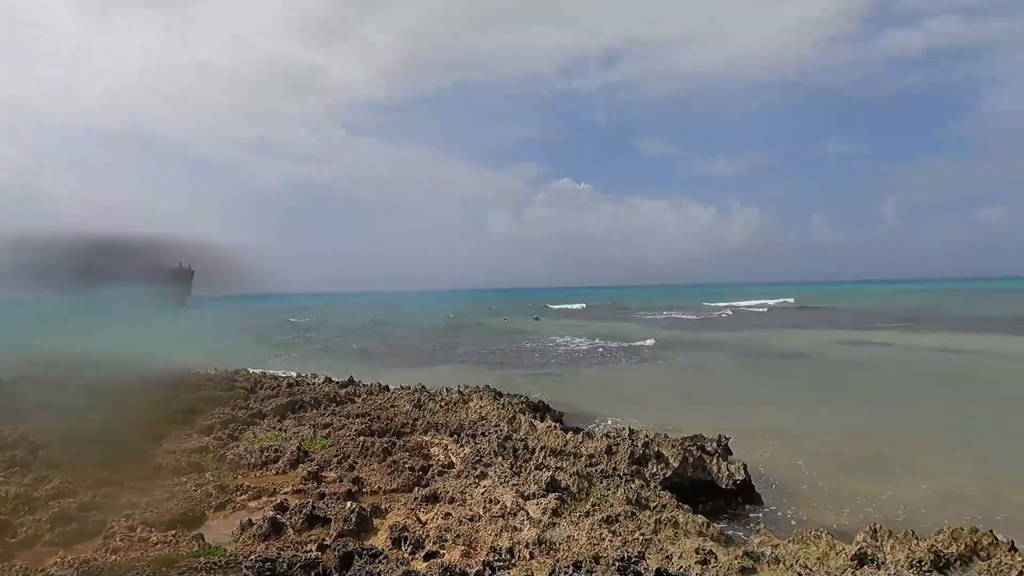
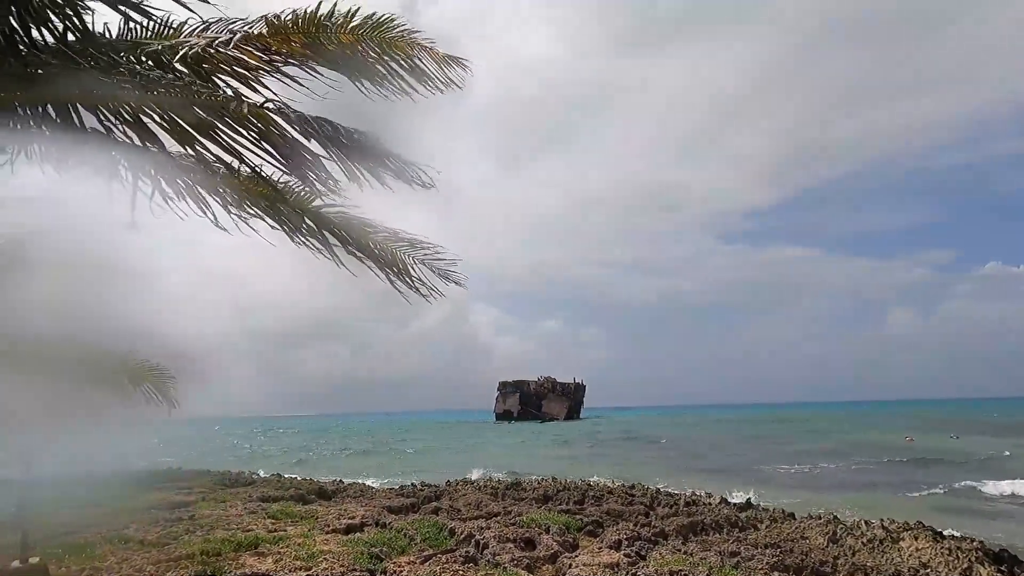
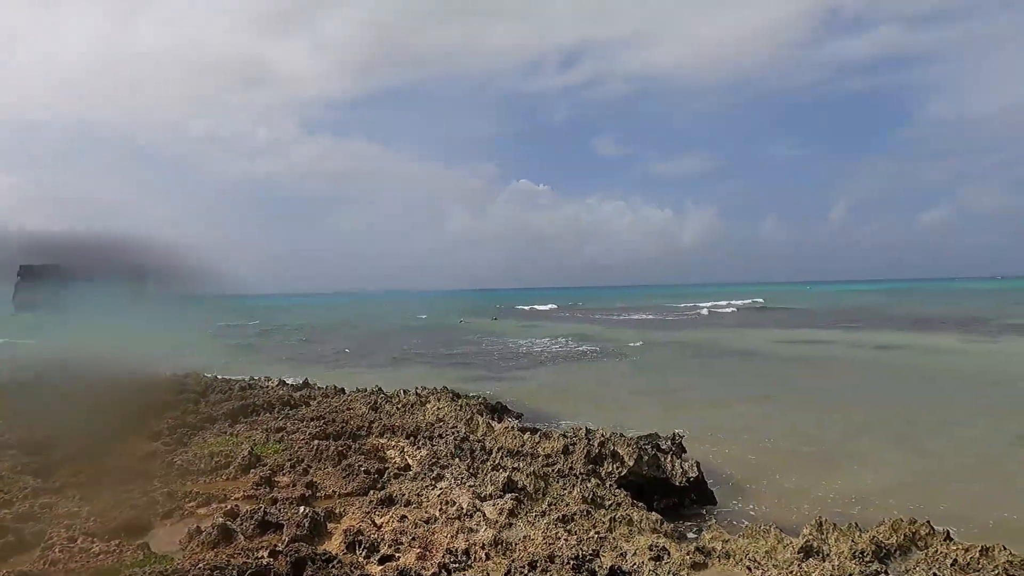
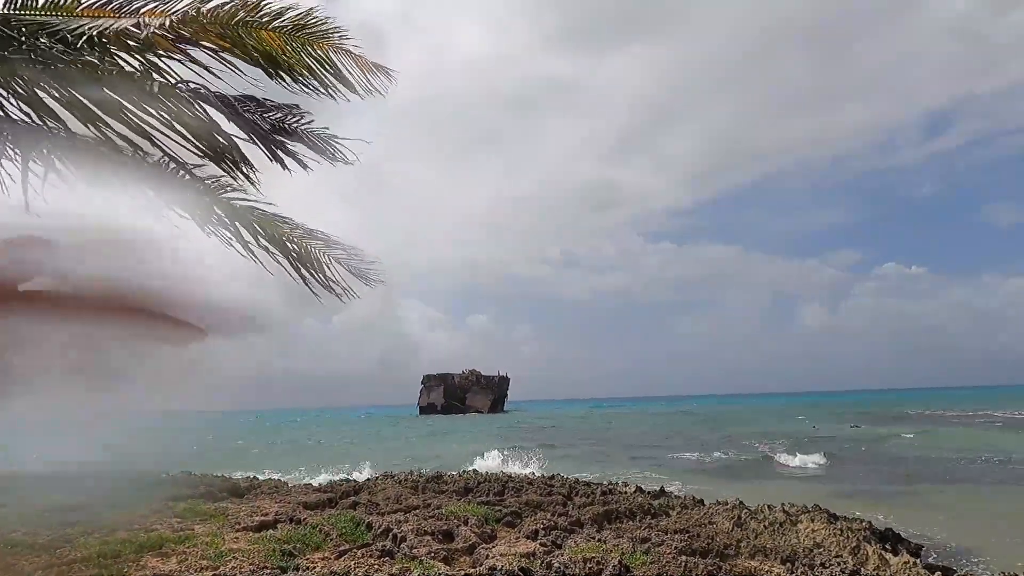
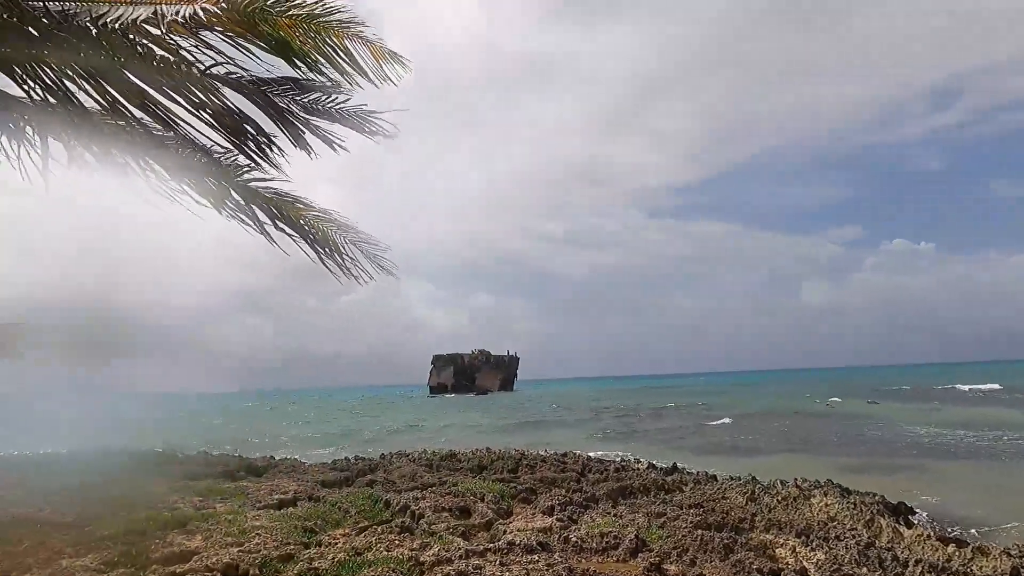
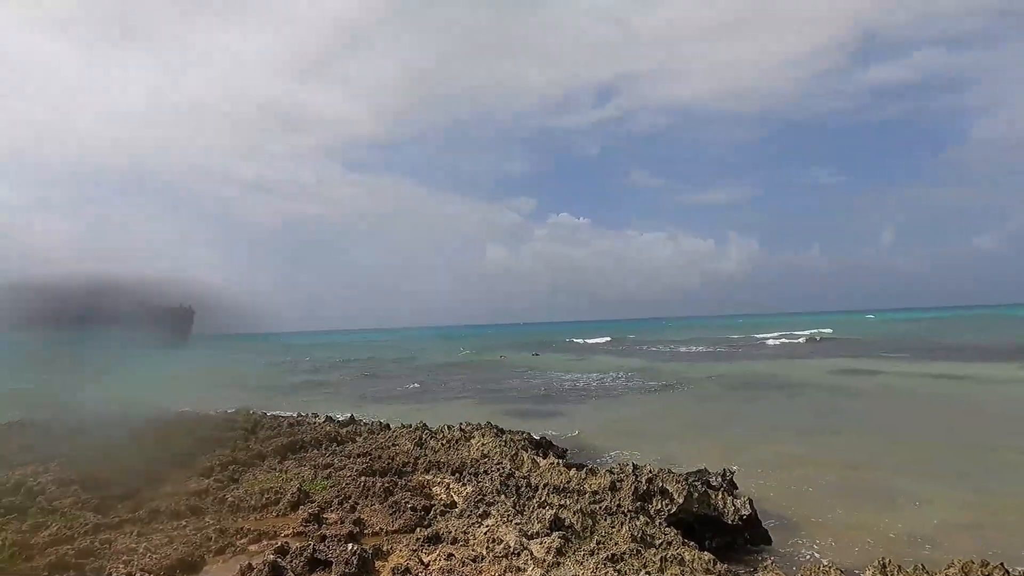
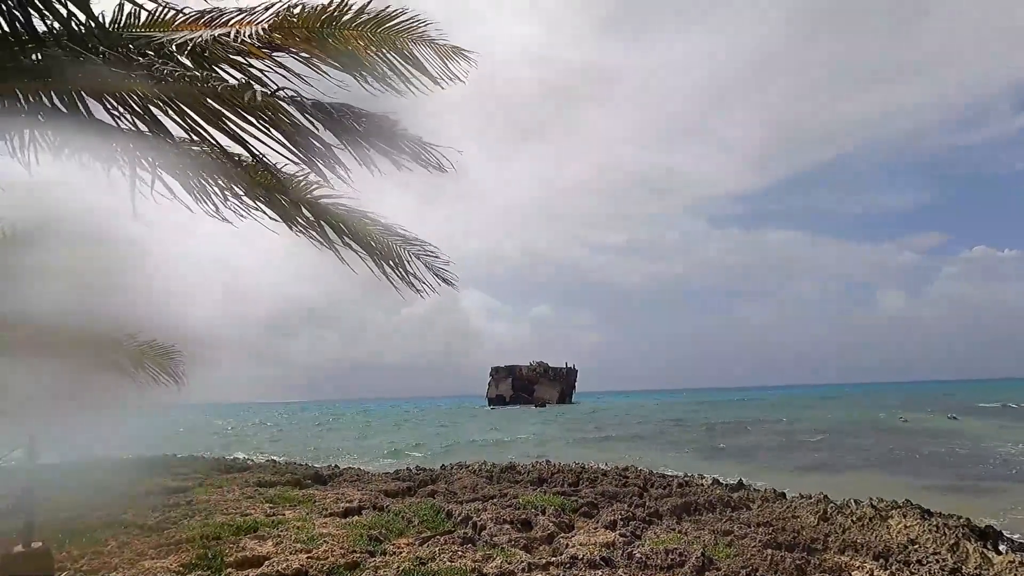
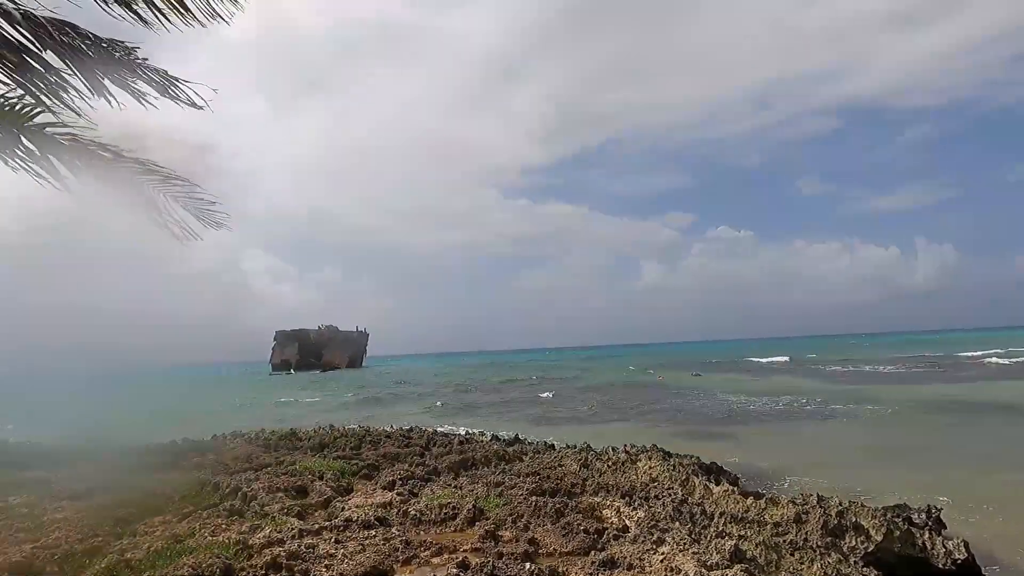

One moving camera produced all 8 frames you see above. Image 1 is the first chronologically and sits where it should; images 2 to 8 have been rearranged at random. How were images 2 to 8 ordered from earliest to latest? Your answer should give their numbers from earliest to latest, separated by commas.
3, 6, 8, 5, 7, 4, 2
